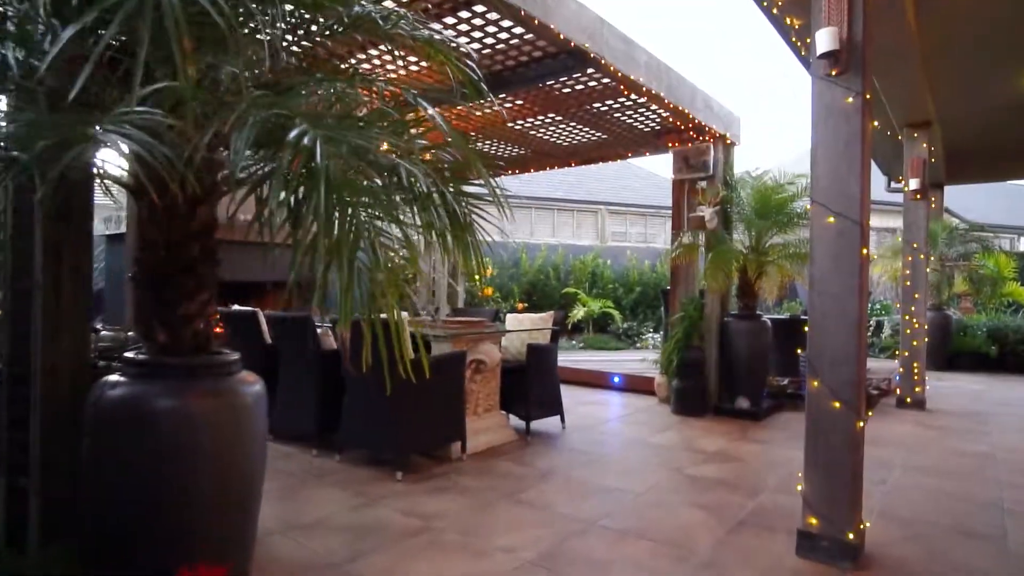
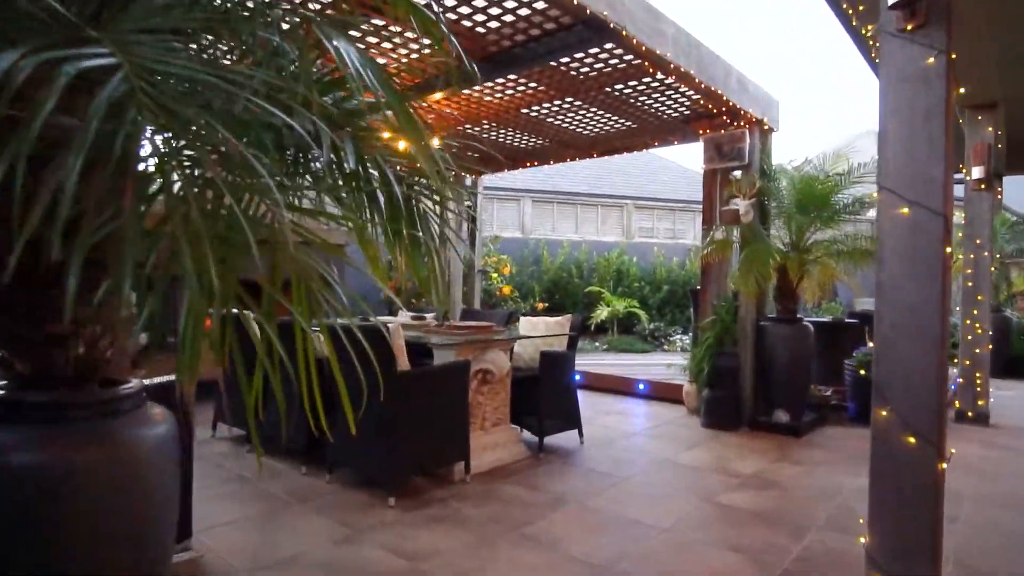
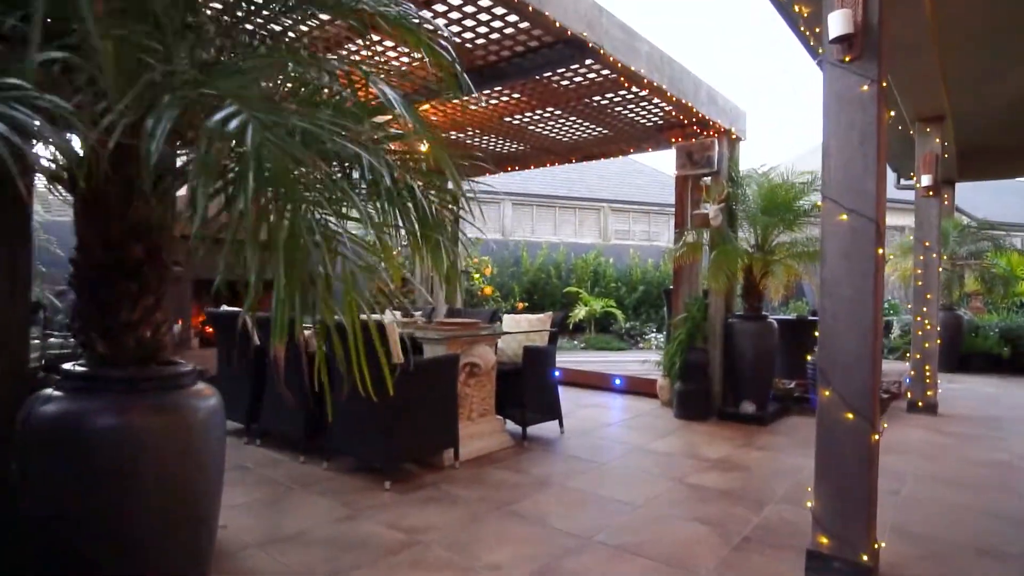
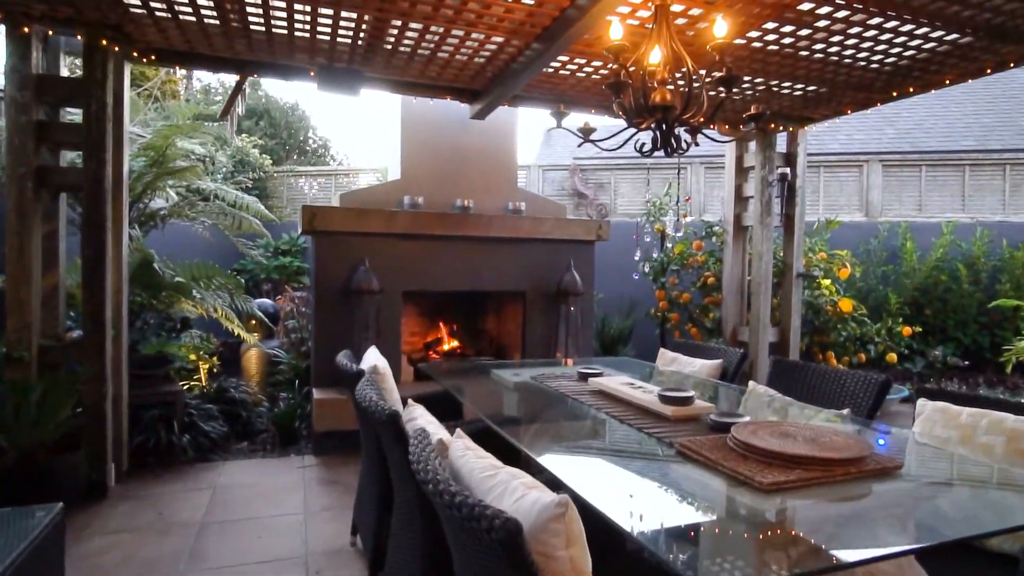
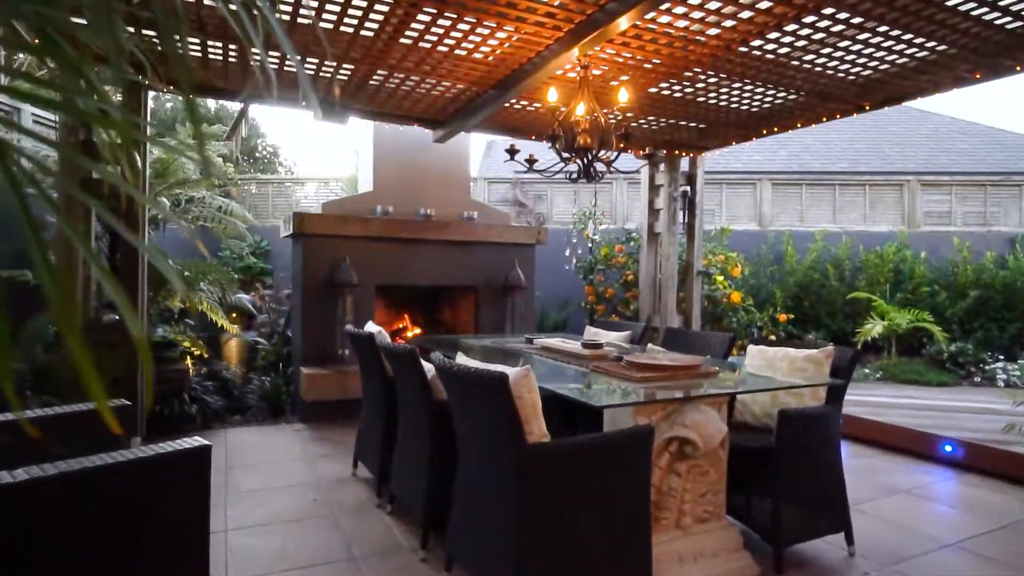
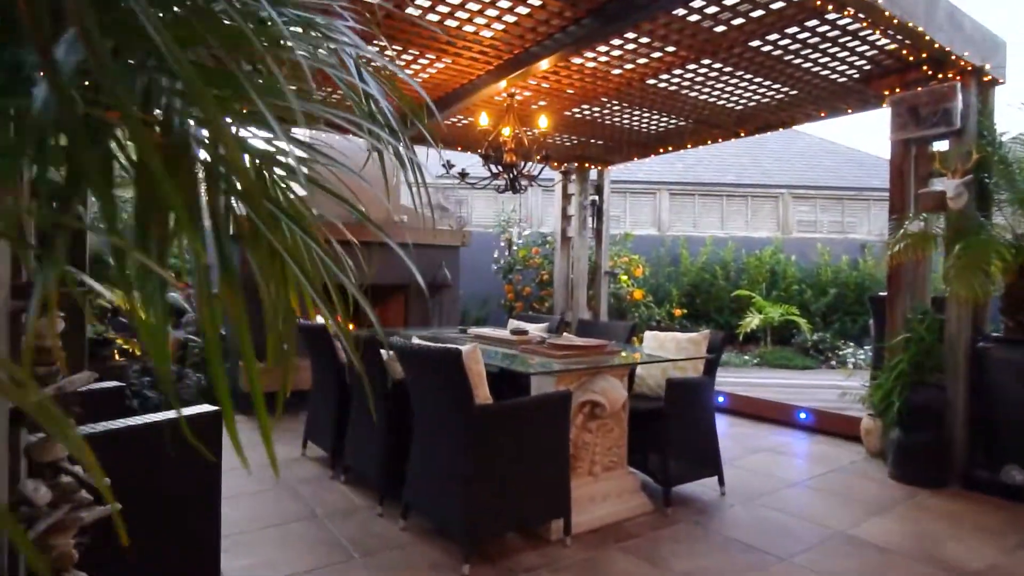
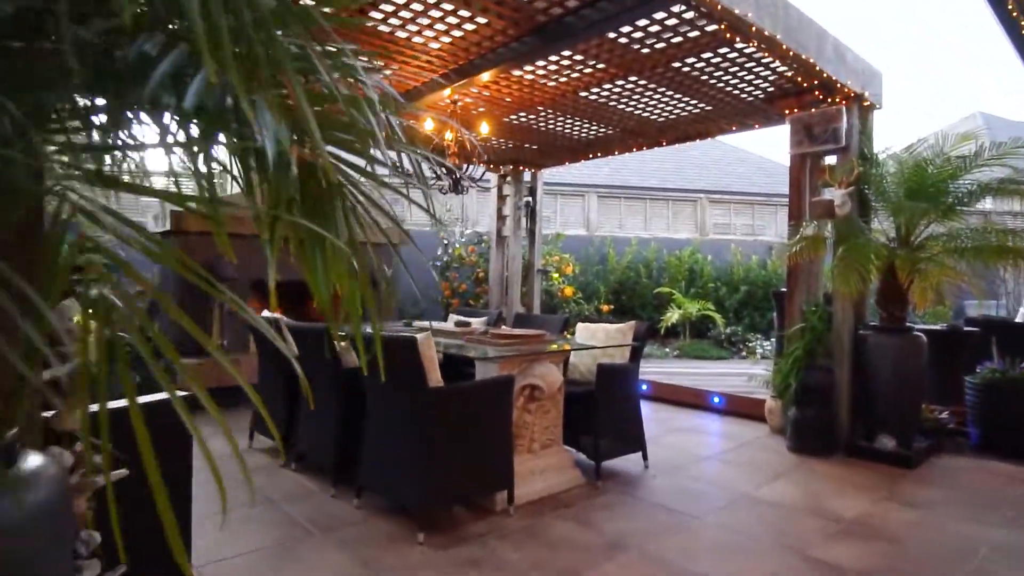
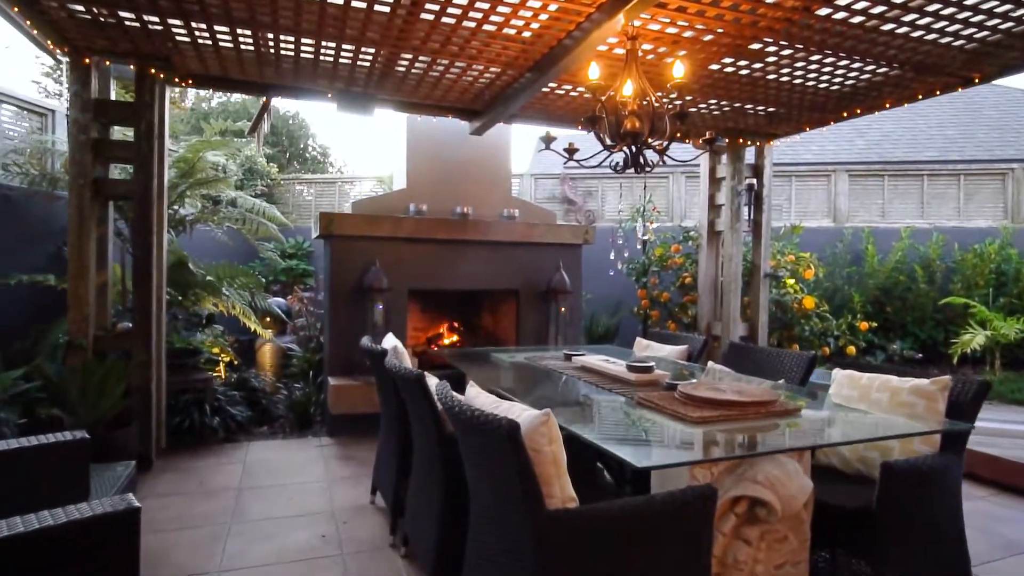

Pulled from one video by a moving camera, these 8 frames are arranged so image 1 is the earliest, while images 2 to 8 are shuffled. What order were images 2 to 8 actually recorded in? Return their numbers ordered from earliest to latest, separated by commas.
3, 2, 7, 6, 5, 8, 4
